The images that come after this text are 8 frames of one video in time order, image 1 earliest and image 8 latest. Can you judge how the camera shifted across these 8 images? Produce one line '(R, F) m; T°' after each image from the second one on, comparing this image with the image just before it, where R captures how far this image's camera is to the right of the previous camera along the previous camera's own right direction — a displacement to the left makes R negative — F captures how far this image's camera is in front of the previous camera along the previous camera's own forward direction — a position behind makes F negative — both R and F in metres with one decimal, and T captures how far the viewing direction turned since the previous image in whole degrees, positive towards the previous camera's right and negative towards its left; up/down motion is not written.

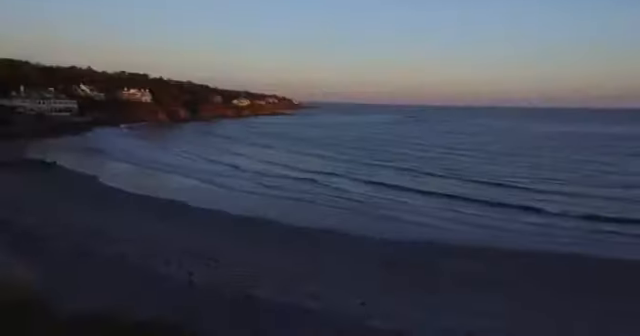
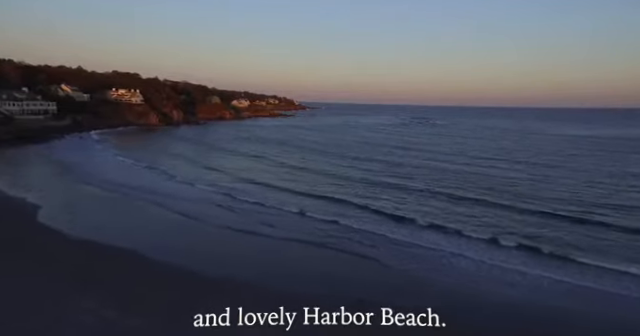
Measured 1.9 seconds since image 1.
(-0.5, +5.5) m; 0°
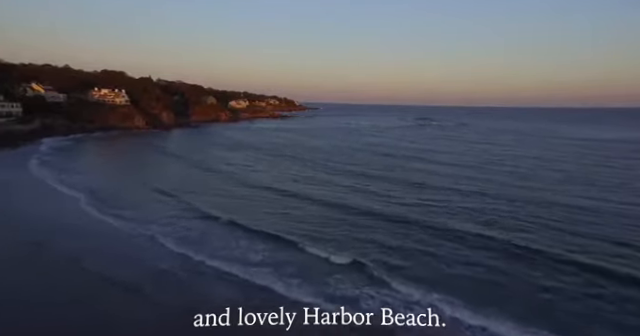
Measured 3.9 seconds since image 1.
(-0.2, +6.2) m; 0°
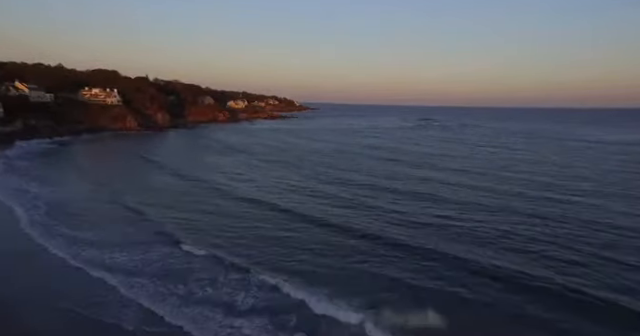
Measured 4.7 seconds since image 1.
(-0.1, +2.8) m; 0°
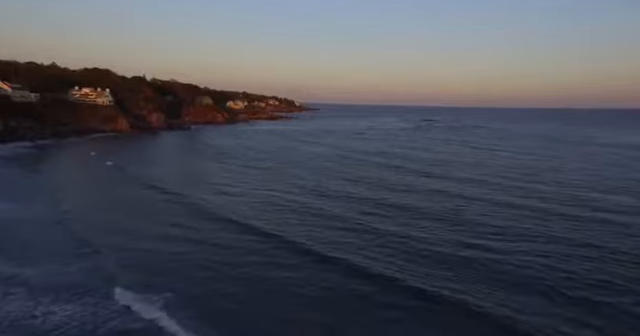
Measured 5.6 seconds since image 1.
(-0.2, +3.2) m; 0°
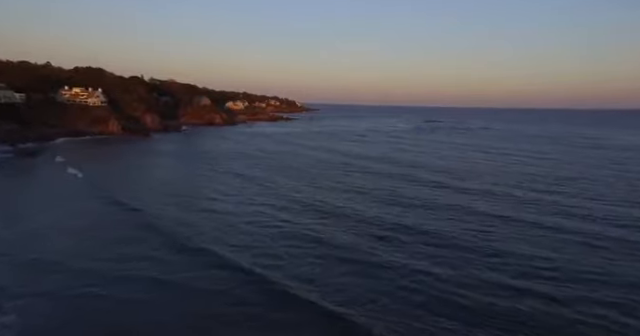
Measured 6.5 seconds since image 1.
(-0.1, +2.9) m; 0°
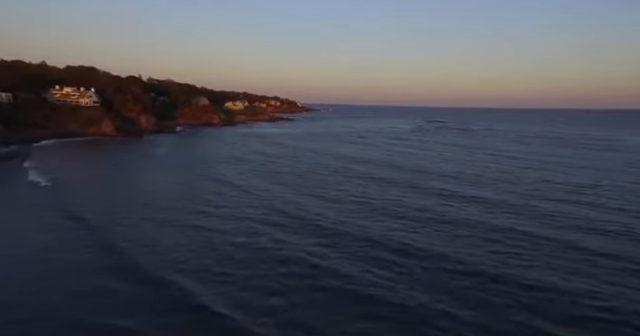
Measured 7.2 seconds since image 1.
(0.0, +2.2) m; 0°
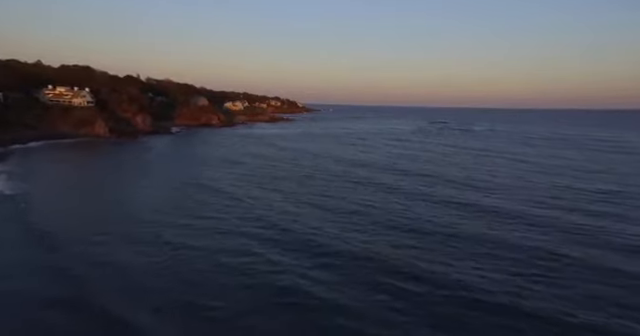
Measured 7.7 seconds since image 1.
(-0.1, +1.8) m; 0°
